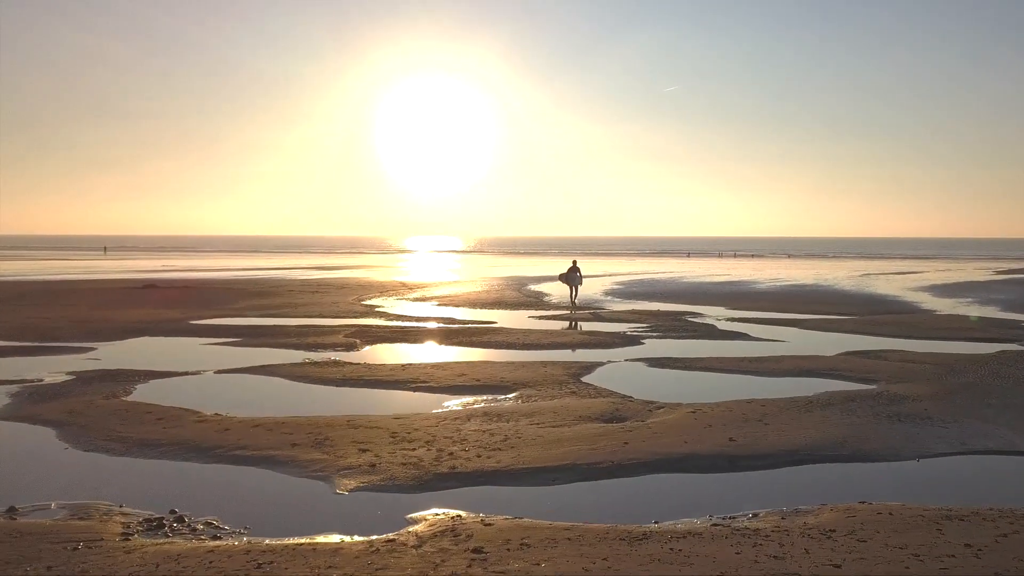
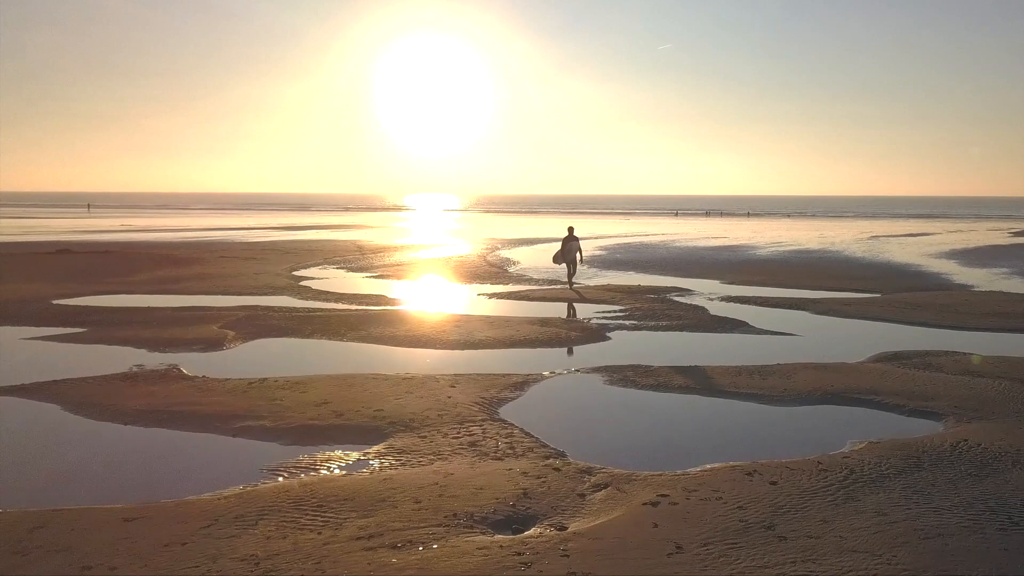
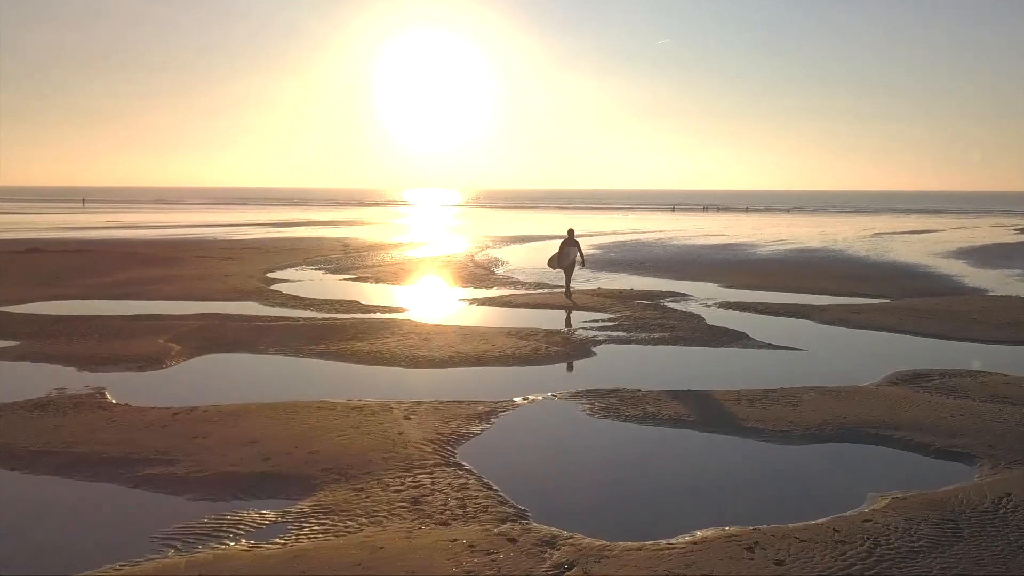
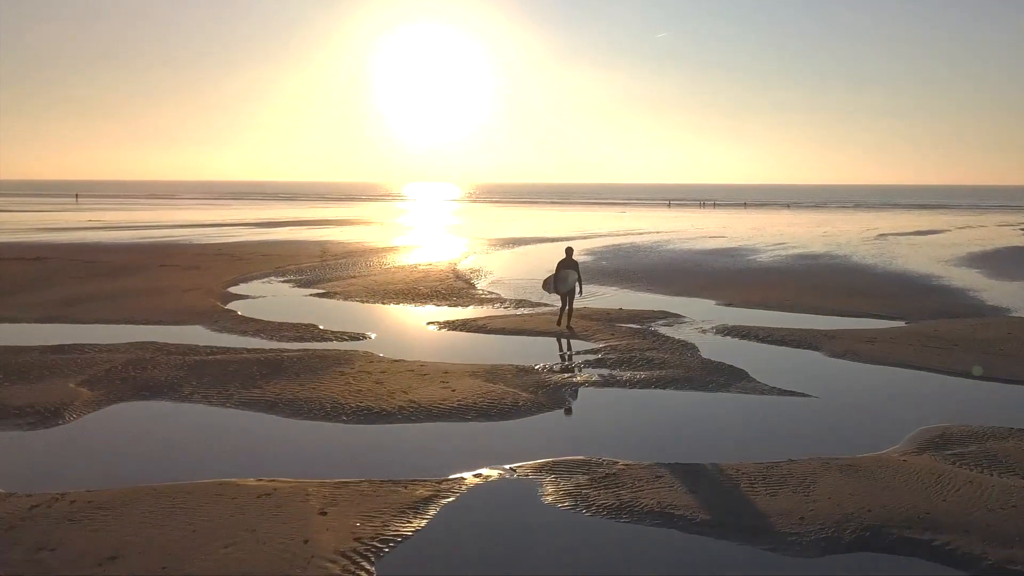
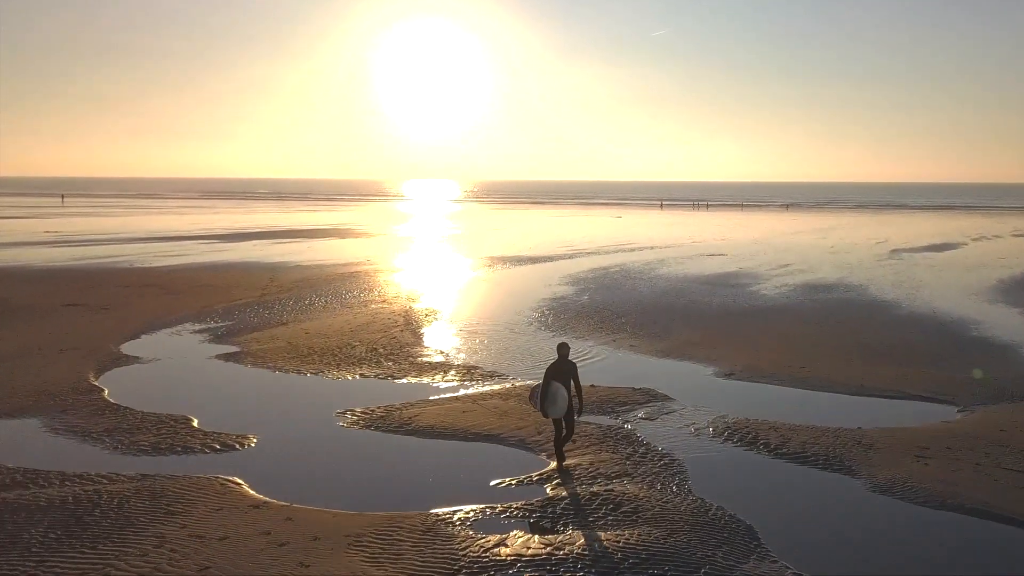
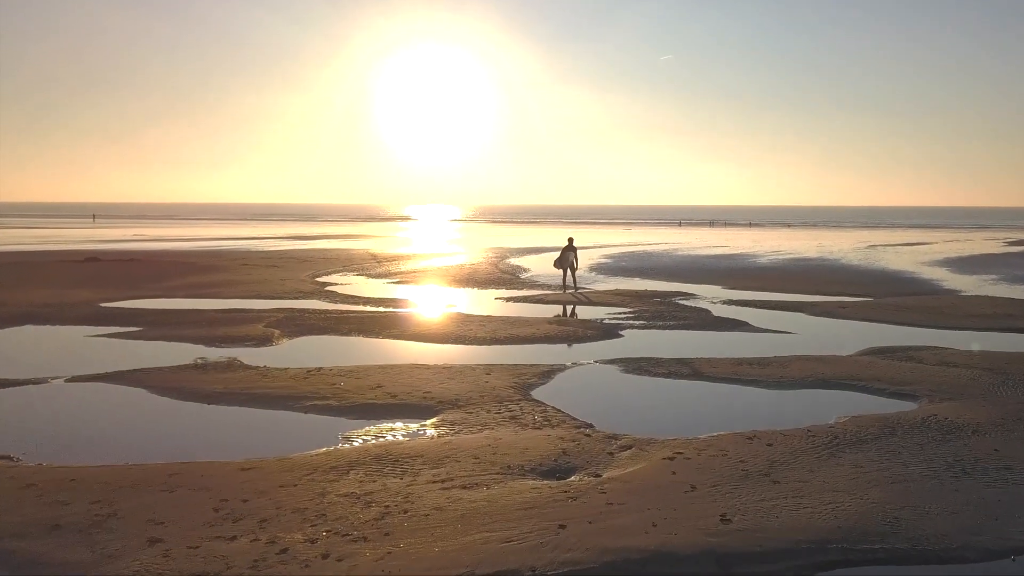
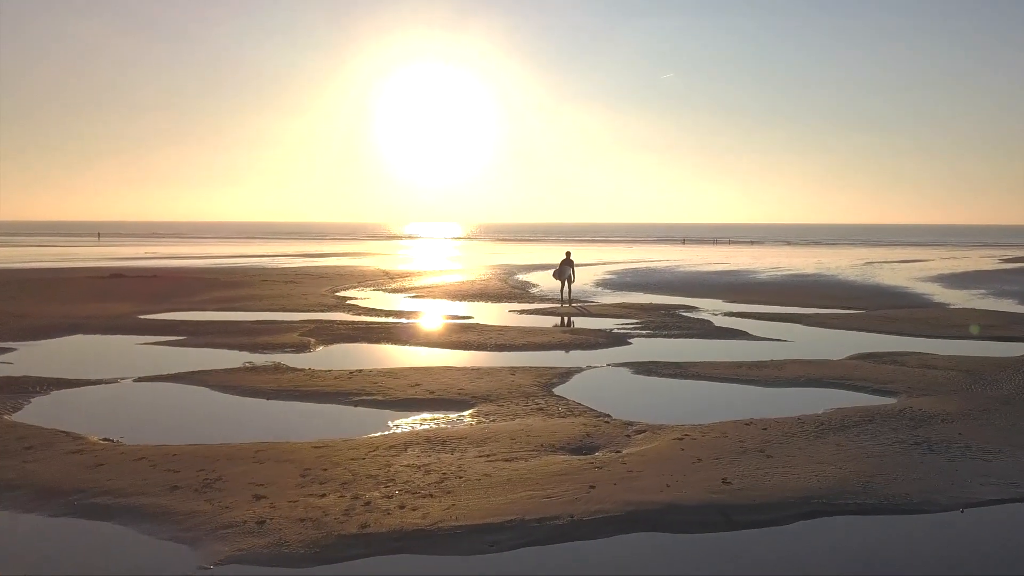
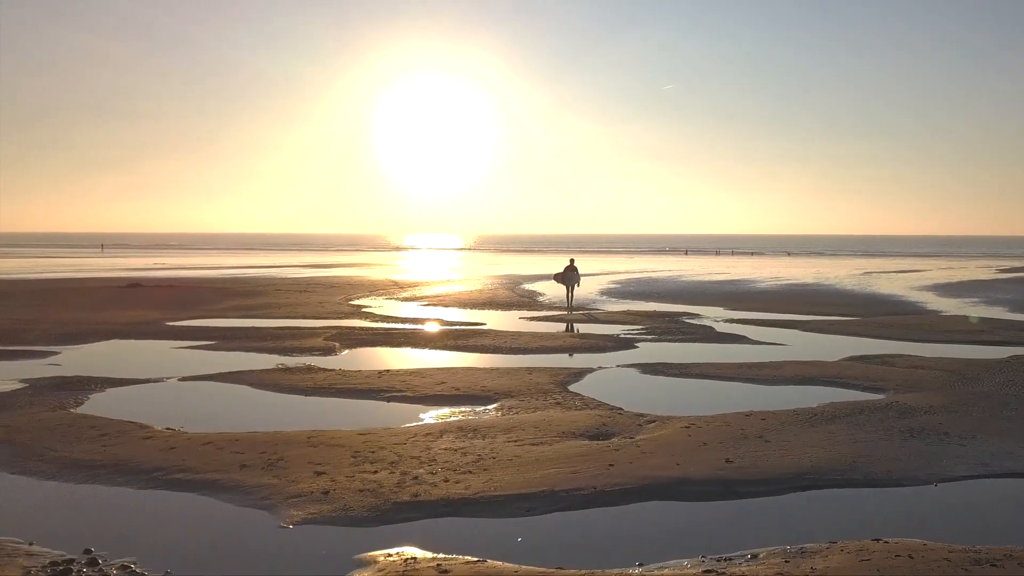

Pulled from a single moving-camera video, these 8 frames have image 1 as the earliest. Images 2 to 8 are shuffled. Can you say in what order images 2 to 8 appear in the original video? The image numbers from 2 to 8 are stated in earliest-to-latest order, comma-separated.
8, 7, 6, 2, 3, 4, 5
